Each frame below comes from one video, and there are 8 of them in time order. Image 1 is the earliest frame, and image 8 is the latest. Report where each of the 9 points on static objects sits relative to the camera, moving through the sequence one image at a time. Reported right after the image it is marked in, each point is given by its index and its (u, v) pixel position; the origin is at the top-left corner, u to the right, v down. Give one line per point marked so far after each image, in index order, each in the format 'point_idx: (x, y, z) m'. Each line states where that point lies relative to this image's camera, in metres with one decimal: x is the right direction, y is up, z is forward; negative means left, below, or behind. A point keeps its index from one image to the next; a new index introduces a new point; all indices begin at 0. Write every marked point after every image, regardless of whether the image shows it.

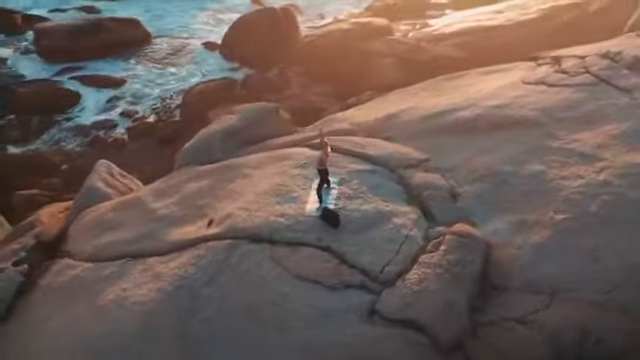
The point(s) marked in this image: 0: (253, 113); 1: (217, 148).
0: (-0.7, +0.6, +7.2) m
1: (-1.0, +0.3, +6.8) m
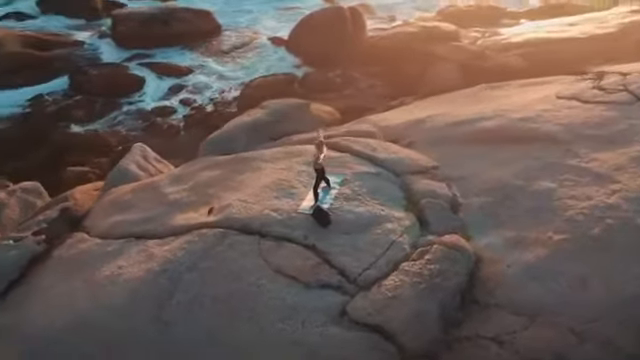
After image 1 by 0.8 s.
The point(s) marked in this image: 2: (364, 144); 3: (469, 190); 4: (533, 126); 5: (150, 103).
0: (-0.4, +0.7, +7.2) m
1: (-0.8, +0.4, +6.9) m
2: (+0.4, +0.3, +6.1) m
3: (+1.2, -0.1, +5.7) m
4: (+1.8, +0.5, +6.3) m
5: (-2.7, +1.2, +11.5) m
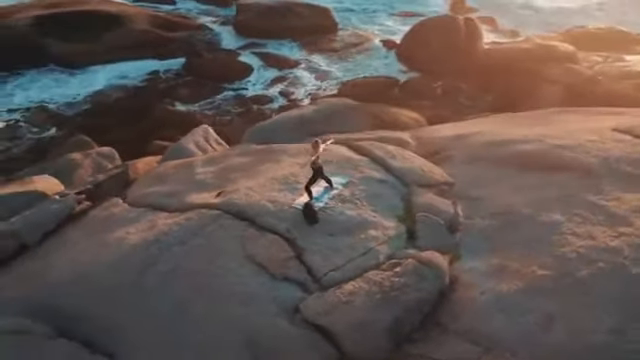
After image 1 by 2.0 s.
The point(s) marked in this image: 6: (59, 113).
0: (+0.1, +0.7, +7.3) m
1: (-0.4, +0.5, +7.1) m
2: (+0.6, +0.3, +6.1) m
3: (+1.2, -0.2, +5.5) m
4: (+2.0, +0.2, +5.9) m
5: (-1.1, +1.5, +12.0) m
6: (-4.2, +1.1, +11.3) m
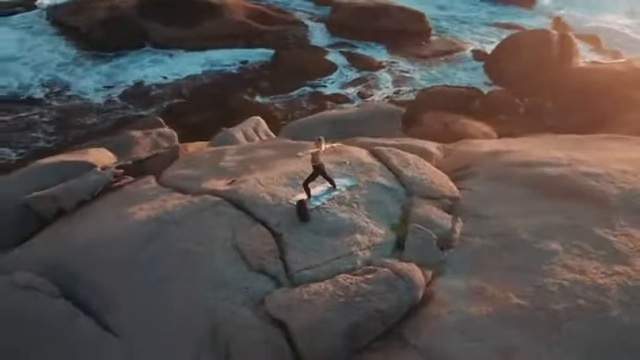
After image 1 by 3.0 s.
0: (+0.5, +0.7, +7.3) m
1: (0.0, +0.5, +7.1) m
2: (+0.7, +0.2, +6.0) m
3: (+1.2, -0.4, +5.3) m
4: (+2.1, 0.0, +5.6) m
5: (+0.2, +1.6, +12.1) m
6: (-3.0, +1.5, +12.0) m
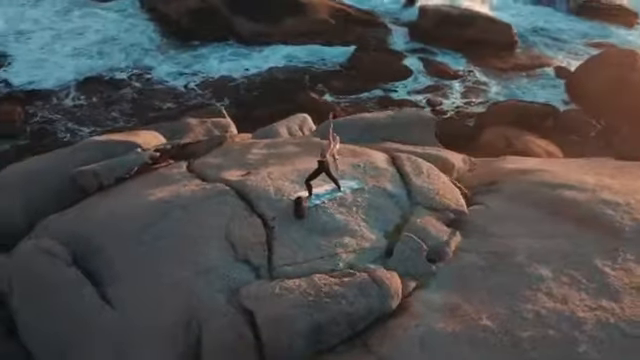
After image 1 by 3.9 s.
0: (+0.9, +0.6, +7.2) m
1: (+0.3, +0.5, +7.1) m
2: (+0.8, +0.1, +5.9) m
3: (+1.1, -0.5, +5.1) m
4: (+2.1, -0.2, +5.3) m
5: (+1.4, +1.5, +12.0) m
6: (-1.7, +1.7, +12.3) m
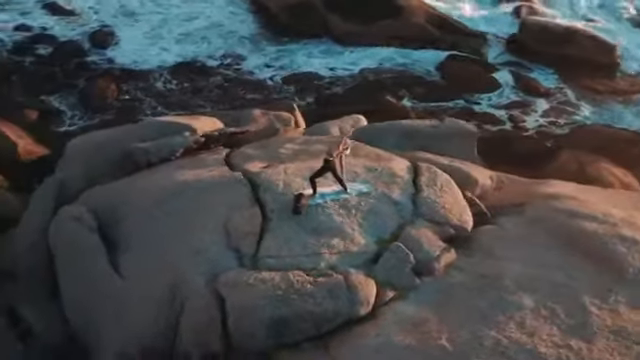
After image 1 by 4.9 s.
0: (+1.3, +0.5, +7.0) m
1: (+0.7, +0.4, +7.1) m
2: (+0.9, 0.0, +5.7) m
3: (+1.0, -0.6, +4.9) m
4: (+2.1, -0.5, +4.9) m
5: (+2.7, +1.2, +11.7) m
6: (-0.3, +1.8, +12.5) m
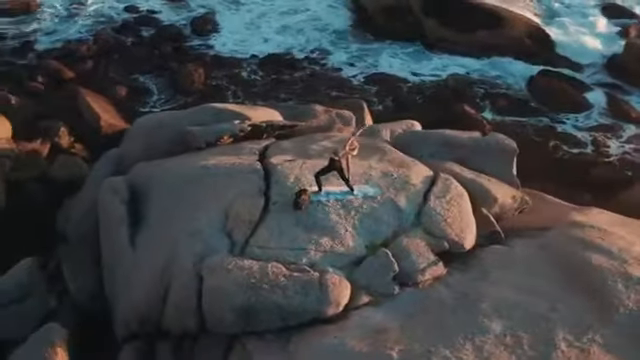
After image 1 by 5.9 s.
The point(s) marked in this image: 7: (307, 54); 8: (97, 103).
0: (+1.7, +0.3, +6.8) m
1: (+1.1, +0.3, +6.9) m
2: (+1.0, -0.1, +5.6) m
3: (+0.9, -0.7, +4.8) m
4: (+1.9, -0.7, +4.6) m
5: (+3.9, +0.8, +11.1) m
6: (+1.2, +1.8, +12.5) m
7: (-0.2, +2.3, +13.0) m
8: (-3.4, +1.2, +10.8) m
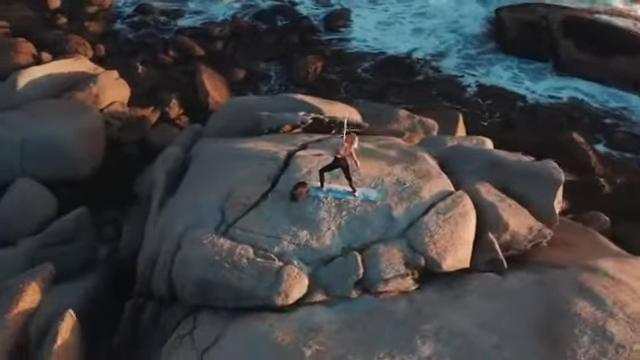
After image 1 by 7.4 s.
0: (+2.0, +0.1, +6.4) m
1: (+1.5, +0.2, +6.7) m
2: (+1.0, -0.2, +5.4) m
3: (+0.6, -0.8, +4.6) m
4: (+1.6, -0.9, +4.2) m
5: (+5.3, +0.1, +10.0) m
6: (+3.2, +1.4, +12.0) m
7: (+2.0, +2.2, +12.8) m
8: (-1.8, +1.6, +11.5) m
